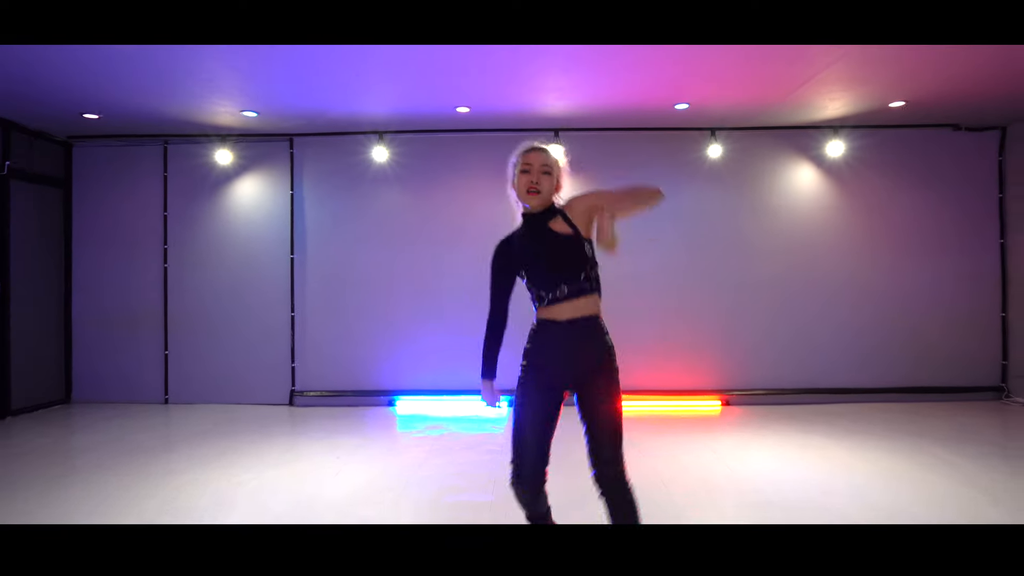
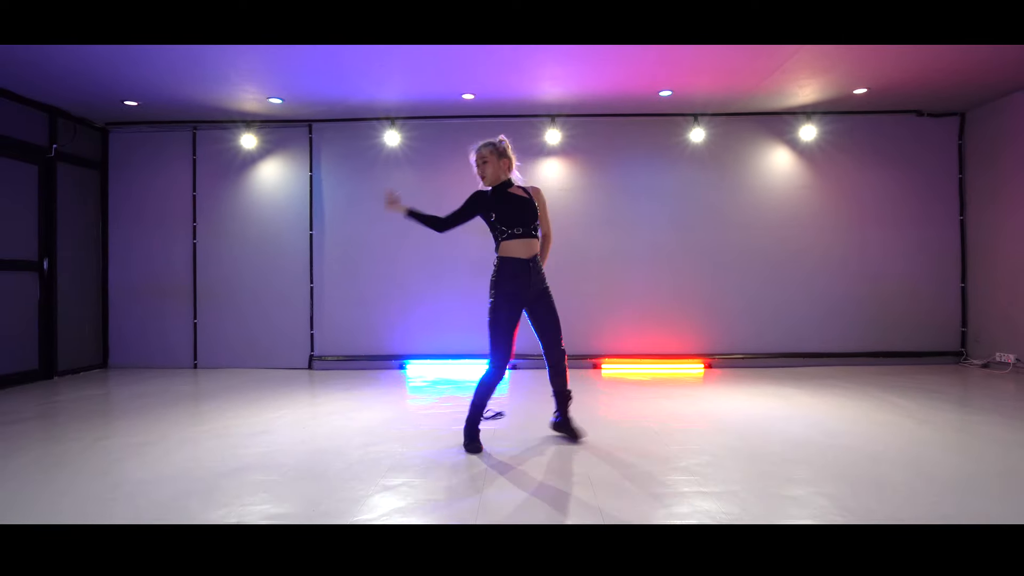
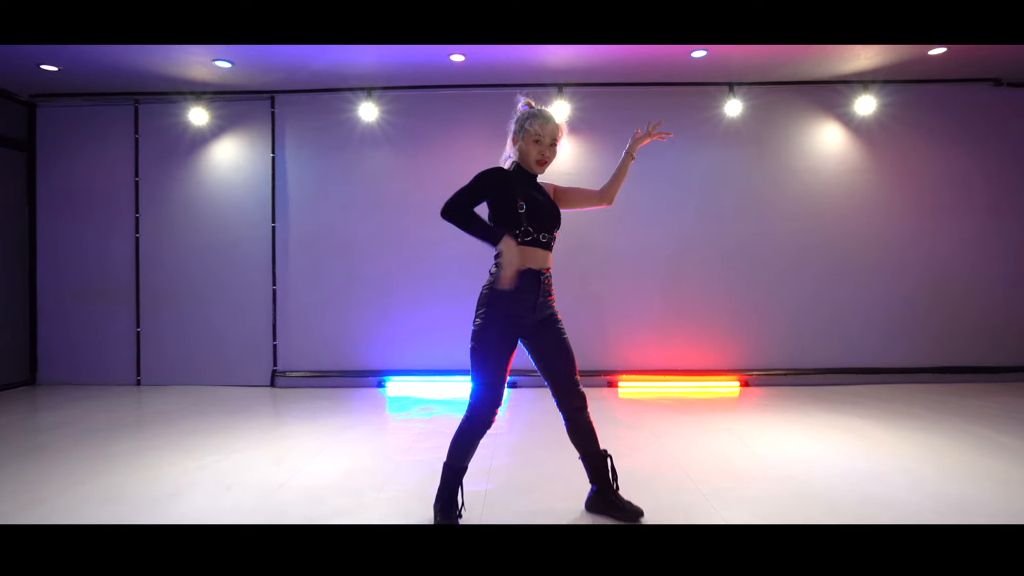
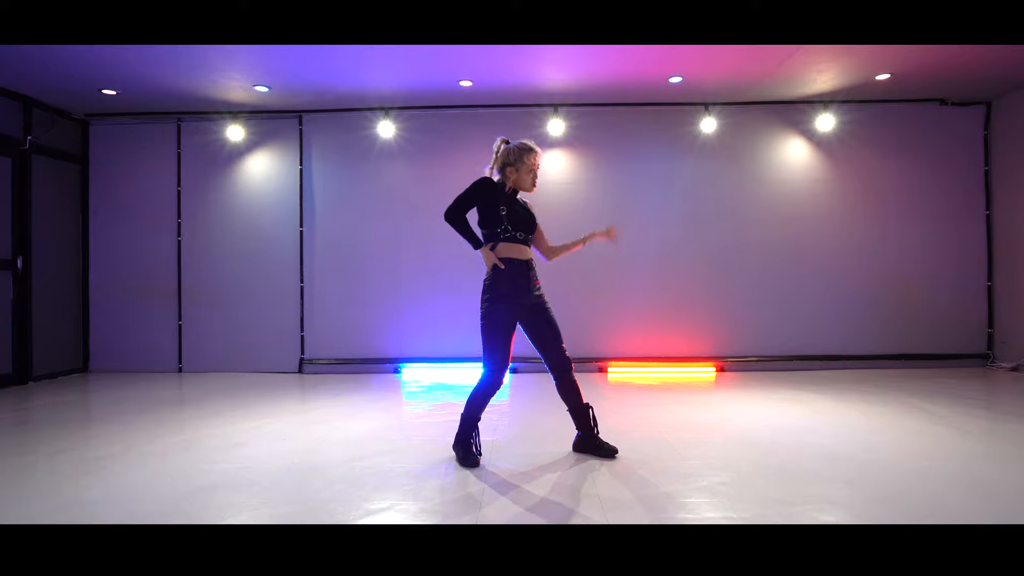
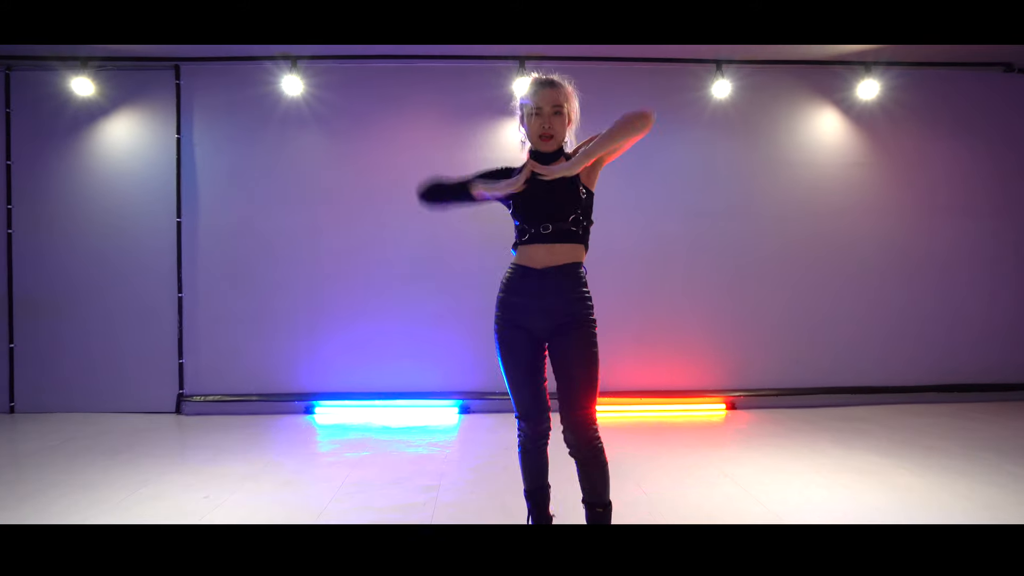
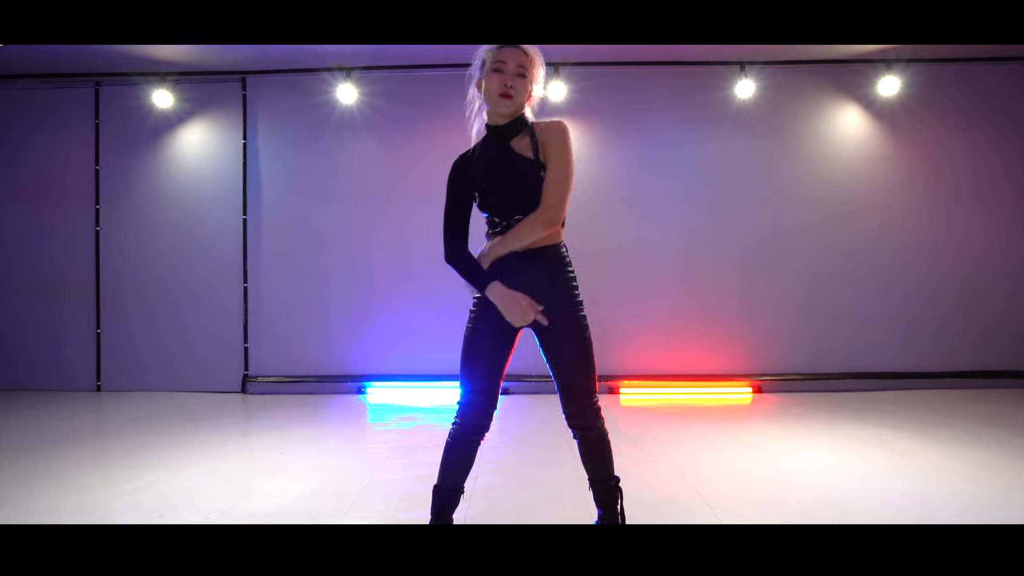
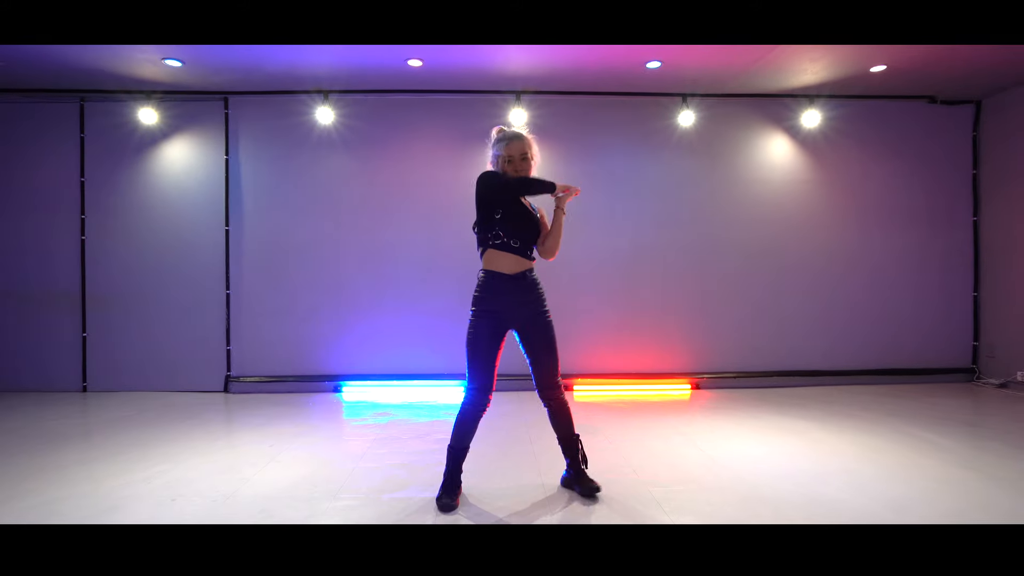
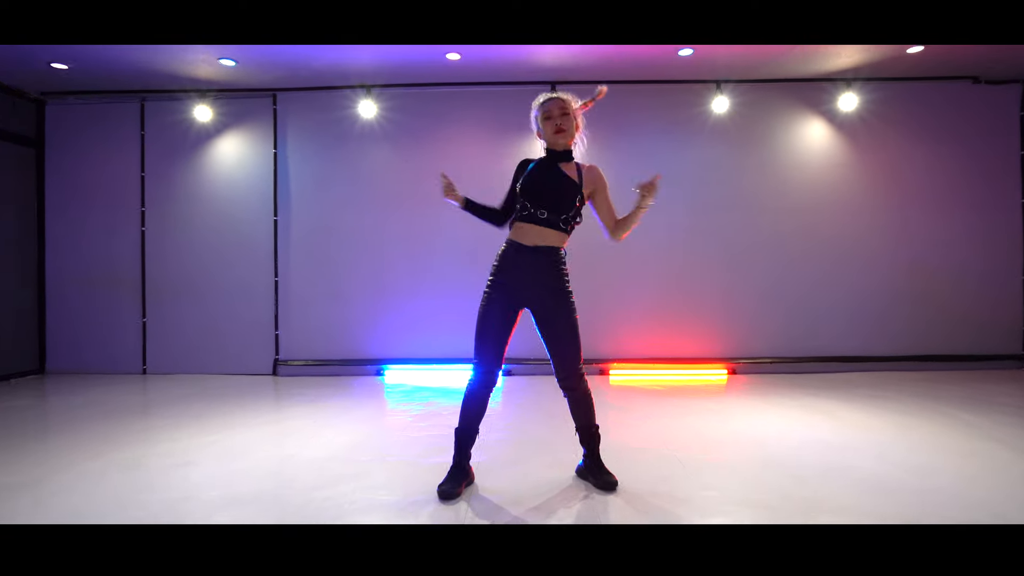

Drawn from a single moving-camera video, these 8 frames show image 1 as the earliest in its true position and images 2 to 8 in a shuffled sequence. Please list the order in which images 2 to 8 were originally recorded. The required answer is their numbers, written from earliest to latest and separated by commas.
2, 8, 6, 4, 3, 7, 5
